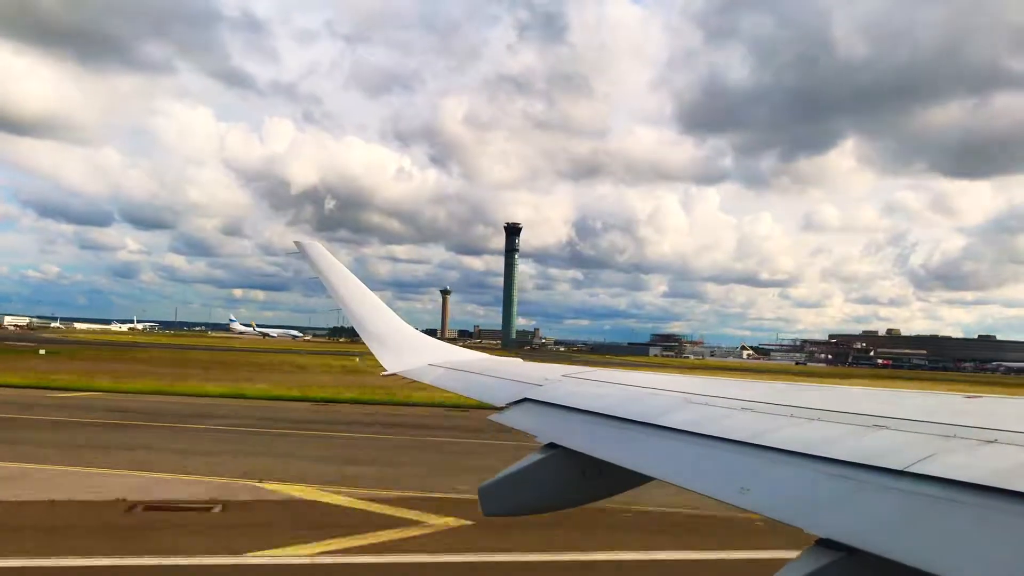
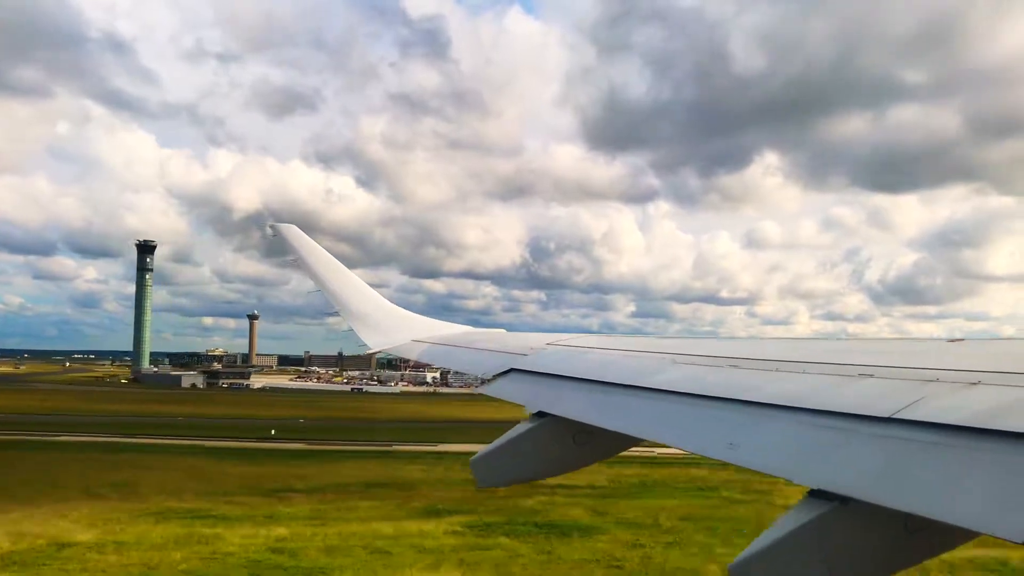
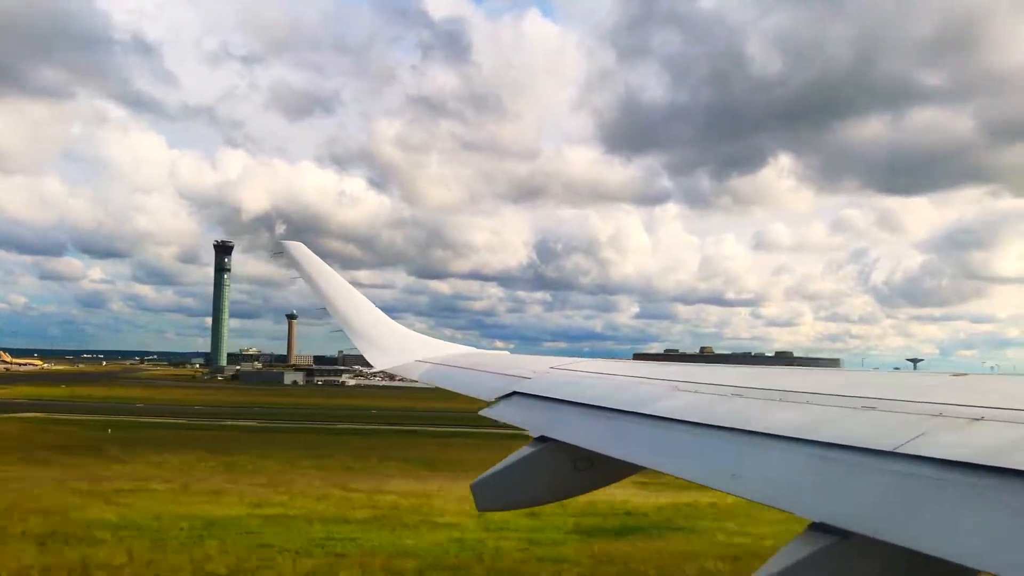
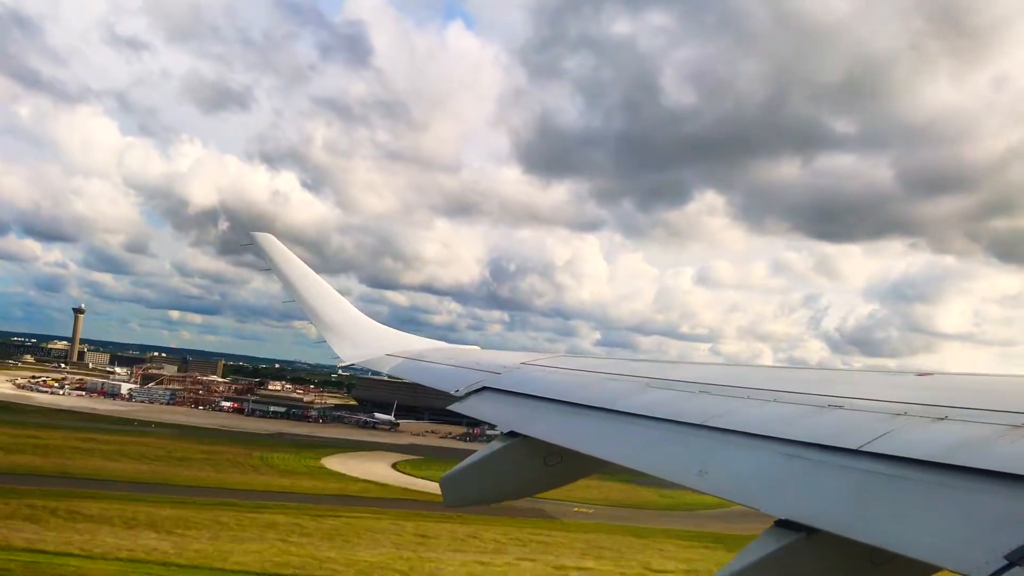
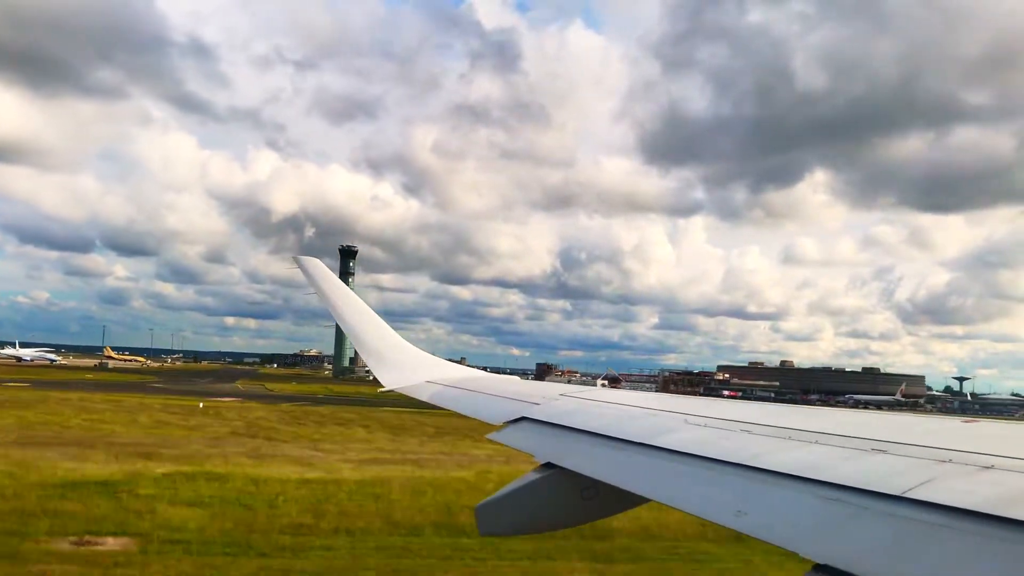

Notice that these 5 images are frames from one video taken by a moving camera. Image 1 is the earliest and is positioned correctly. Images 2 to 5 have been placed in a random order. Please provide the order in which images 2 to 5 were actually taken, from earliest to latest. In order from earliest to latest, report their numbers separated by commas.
5, 3, 2, 4
